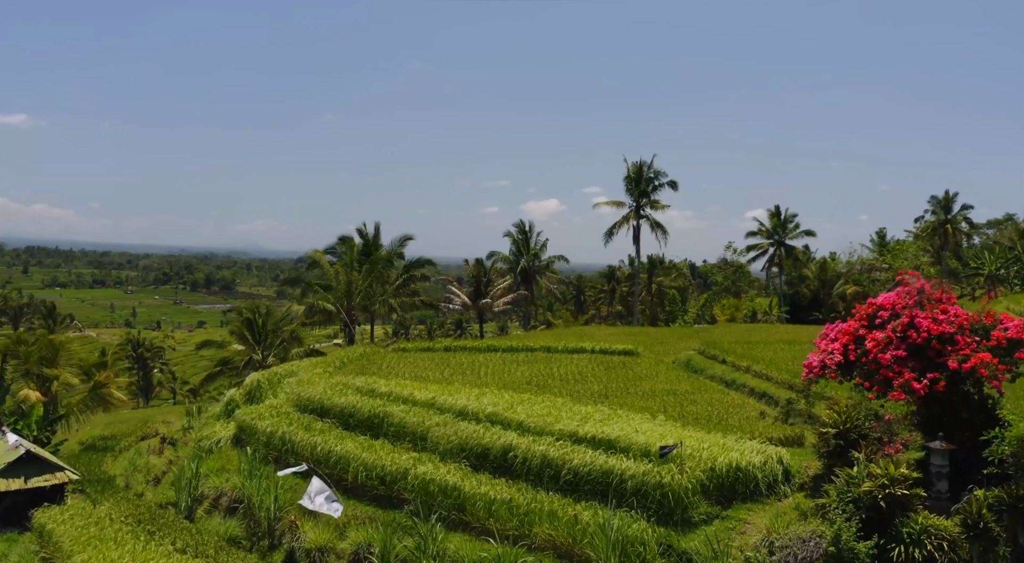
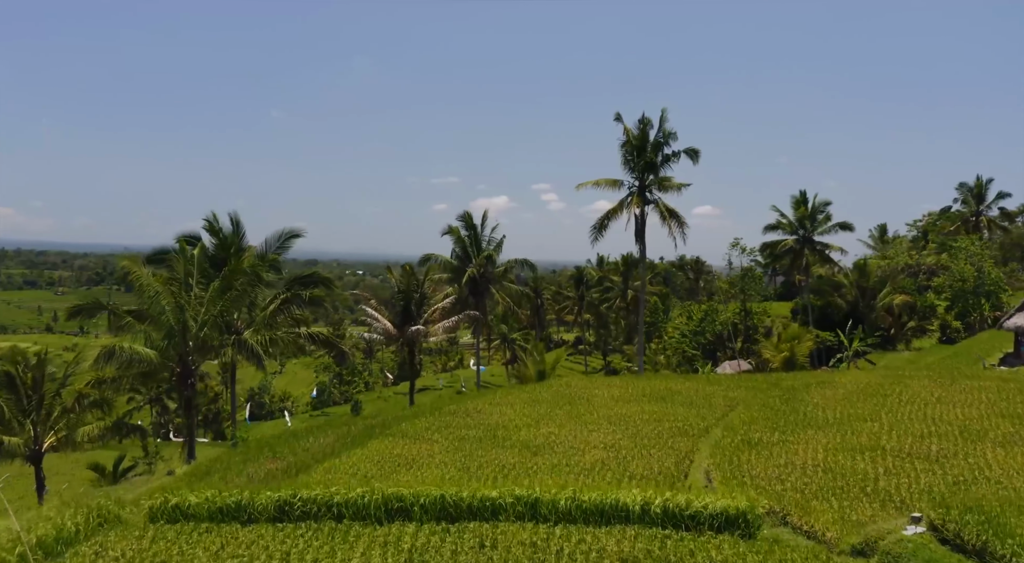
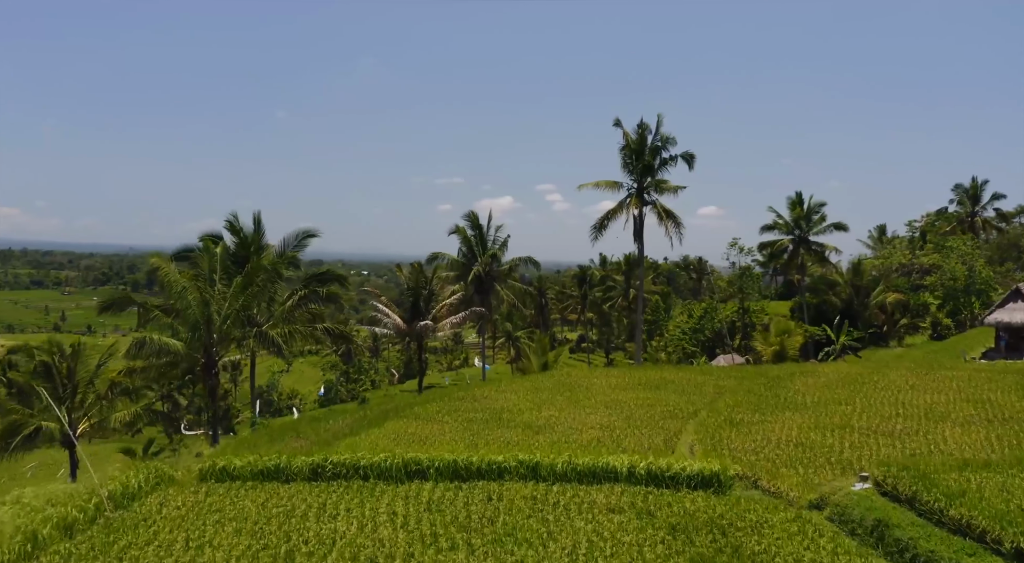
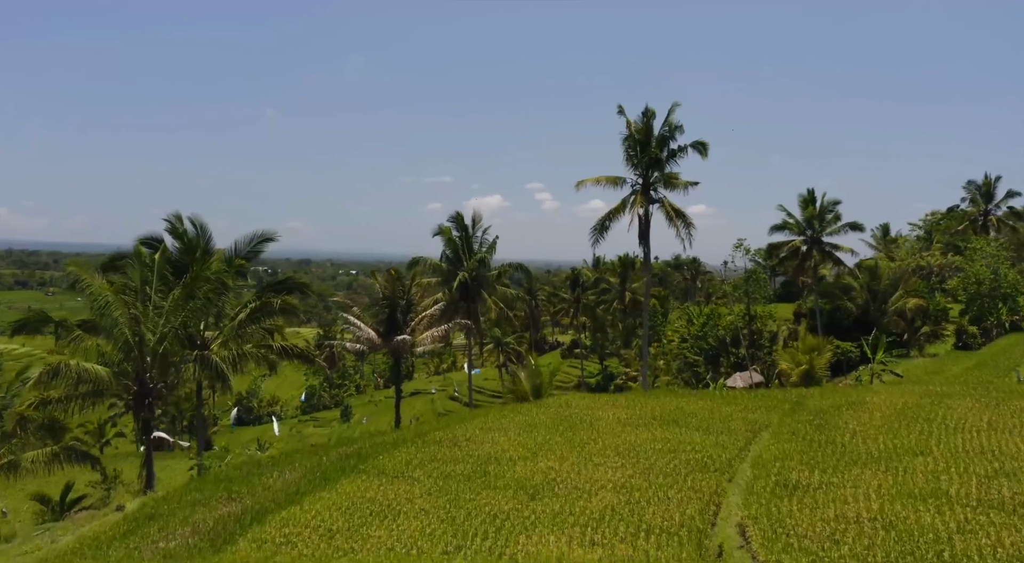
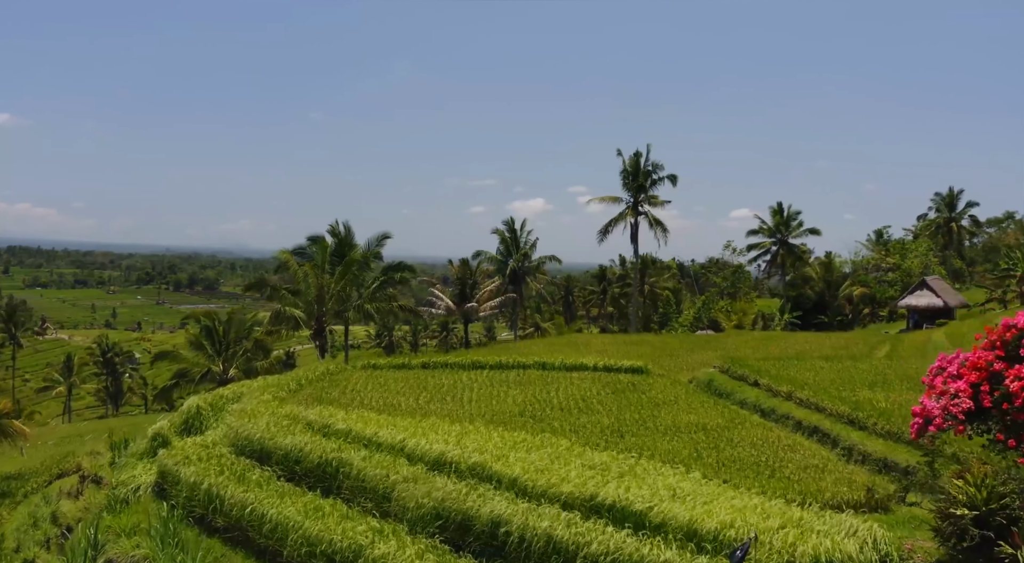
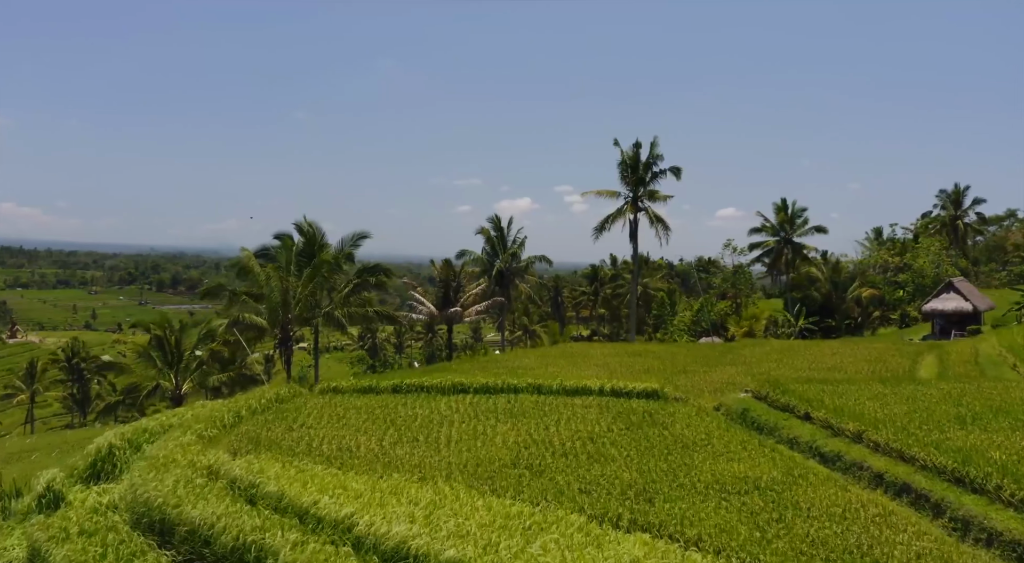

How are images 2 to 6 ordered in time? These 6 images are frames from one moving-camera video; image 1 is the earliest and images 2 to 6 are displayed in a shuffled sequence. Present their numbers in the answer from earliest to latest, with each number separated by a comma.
5, 6, 3, 2, 4
